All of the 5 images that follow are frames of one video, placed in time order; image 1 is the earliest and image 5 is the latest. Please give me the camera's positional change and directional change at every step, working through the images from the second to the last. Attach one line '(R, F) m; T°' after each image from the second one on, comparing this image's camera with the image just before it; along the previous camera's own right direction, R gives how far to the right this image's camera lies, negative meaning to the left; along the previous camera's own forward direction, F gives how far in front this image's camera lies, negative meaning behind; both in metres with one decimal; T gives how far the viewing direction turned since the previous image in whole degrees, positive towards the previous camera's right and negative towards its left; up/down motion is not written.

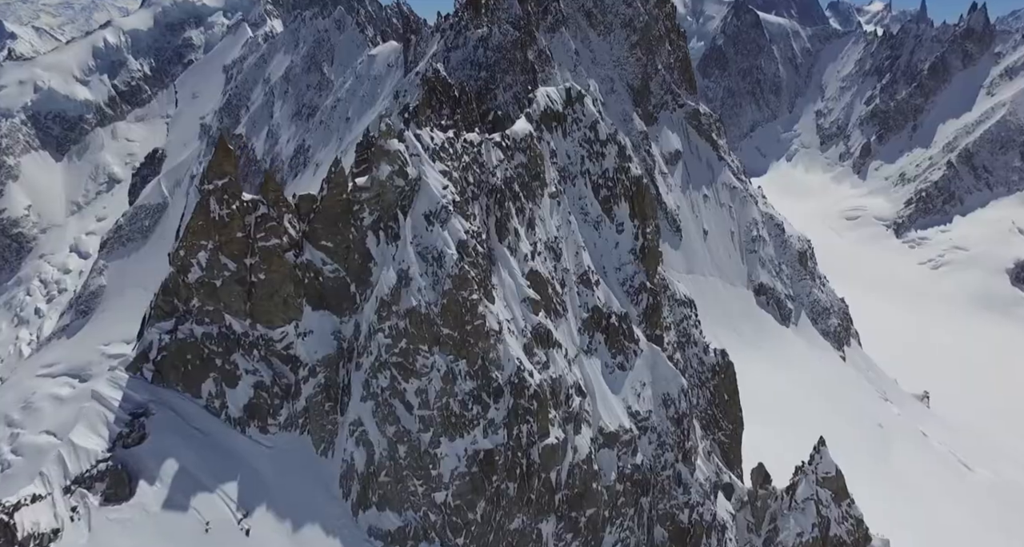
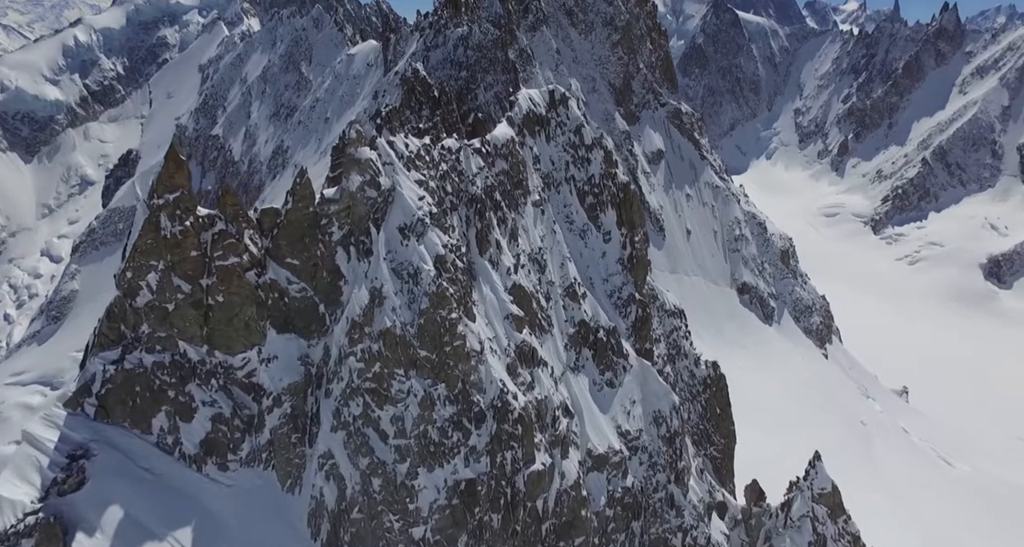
(0.0, +3.3) m; +1°
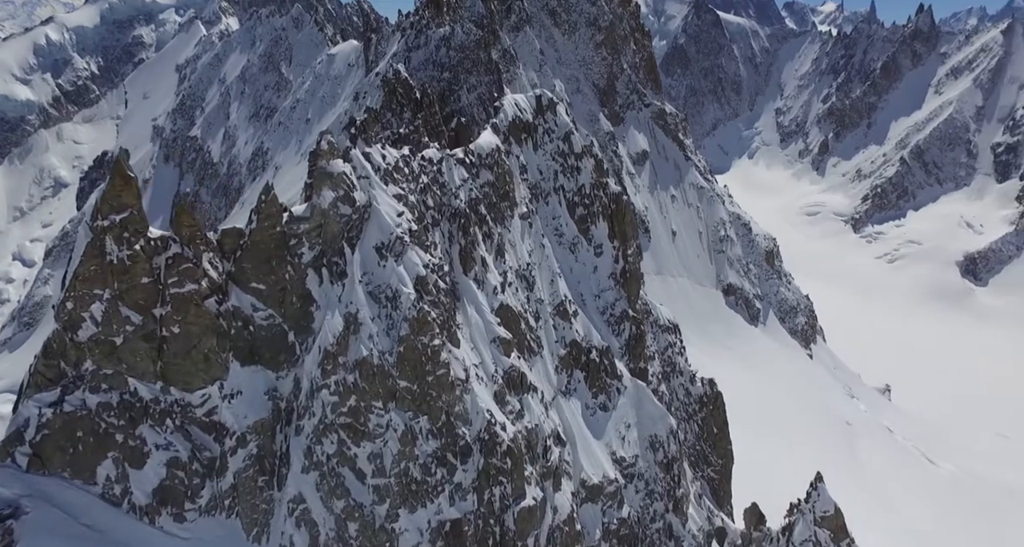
(-0.2, +3.5) m; +1°
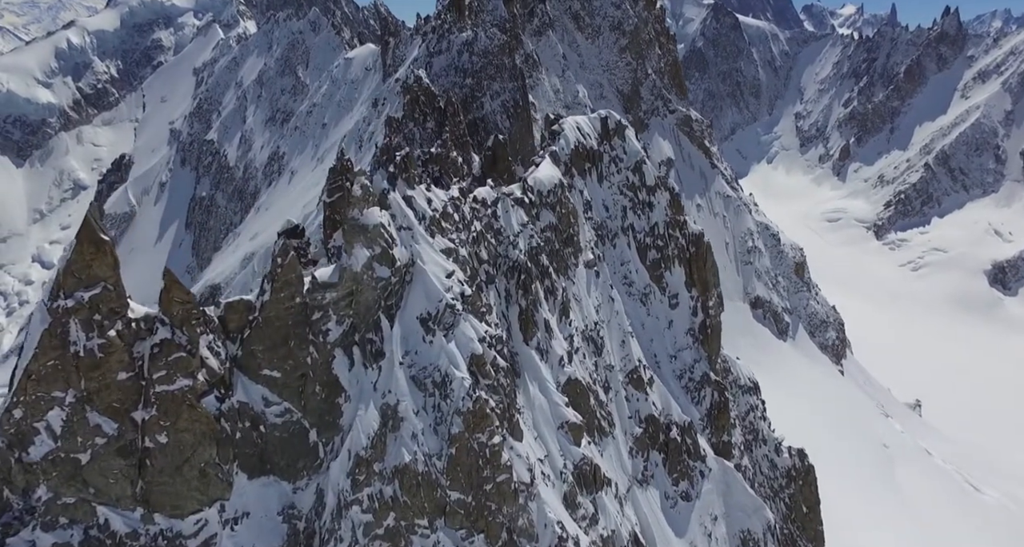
(-2.9, +8.8) m; -1°
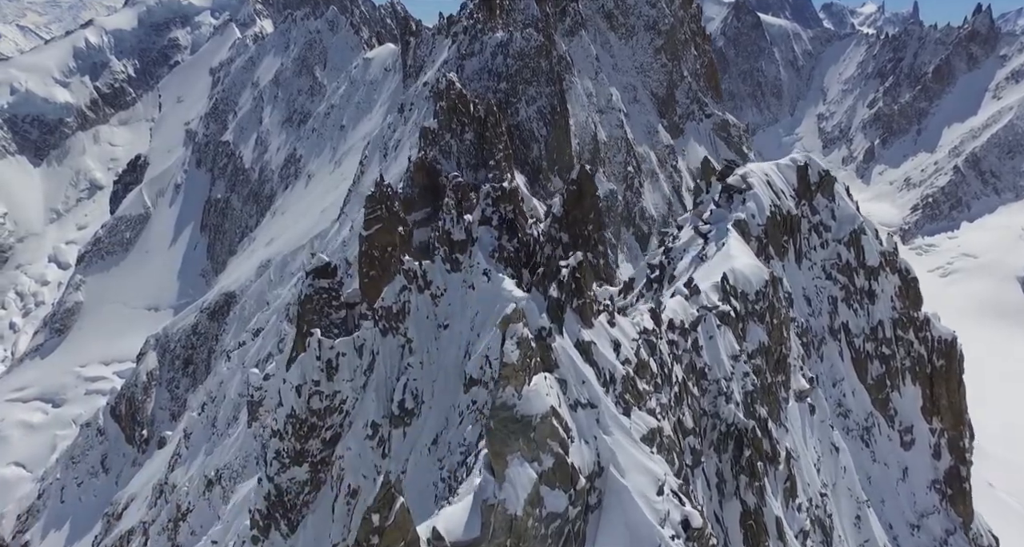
(-6.3, +15.1) m; -1°
